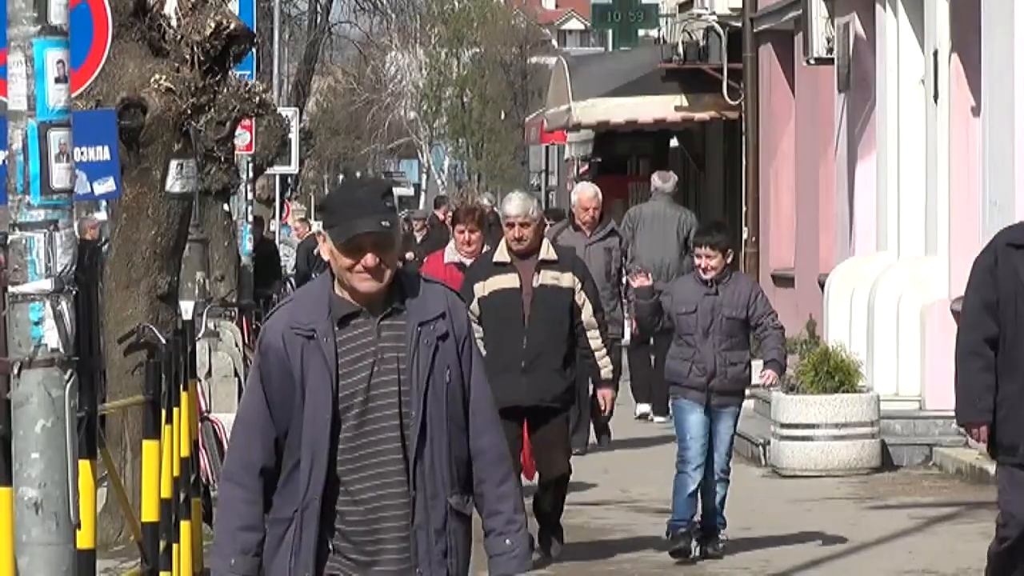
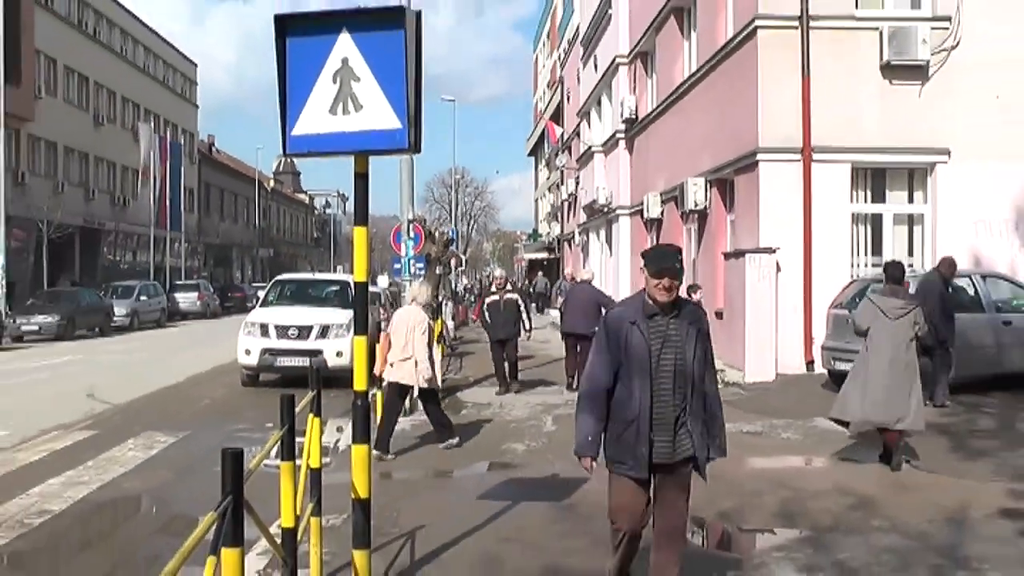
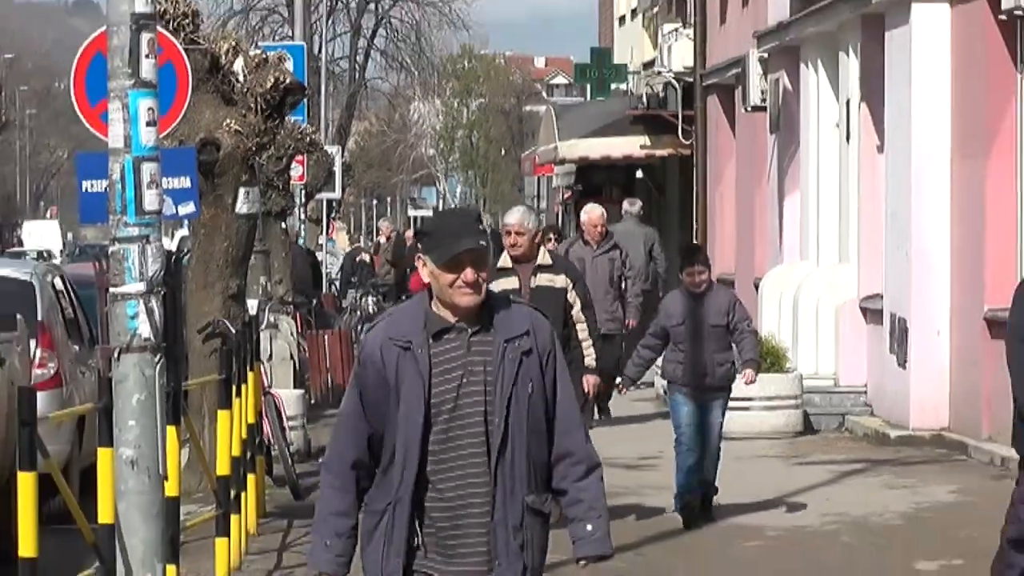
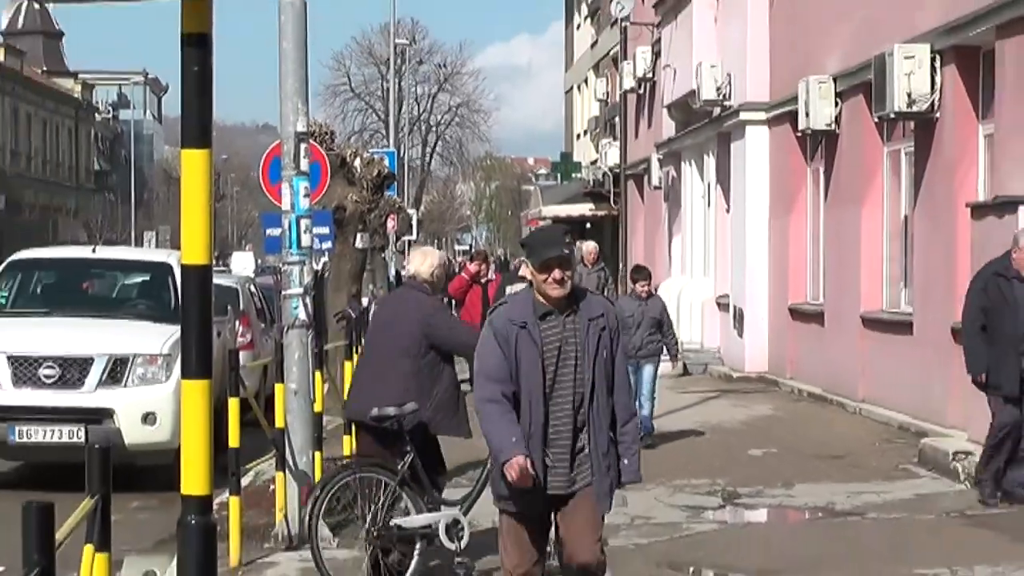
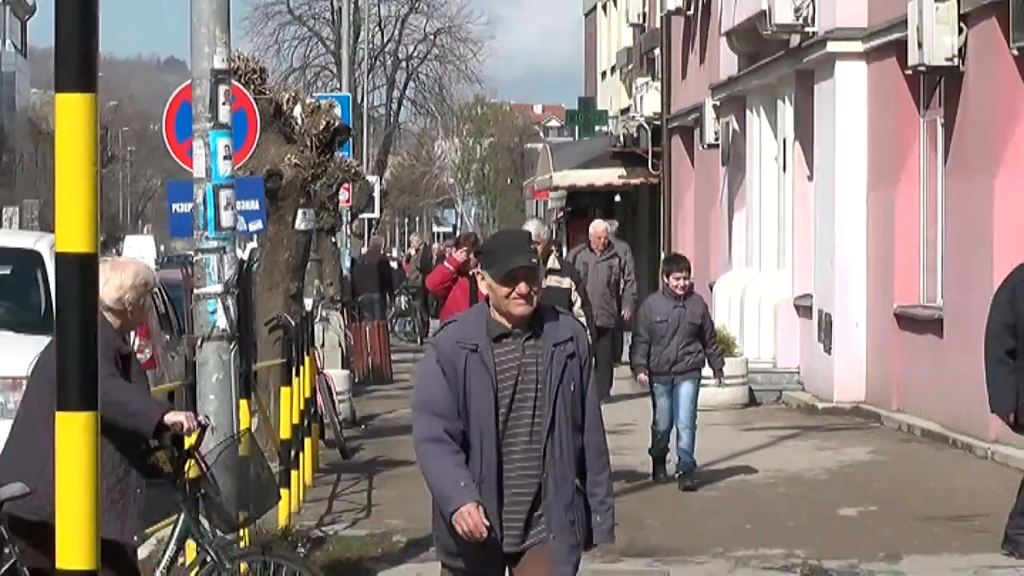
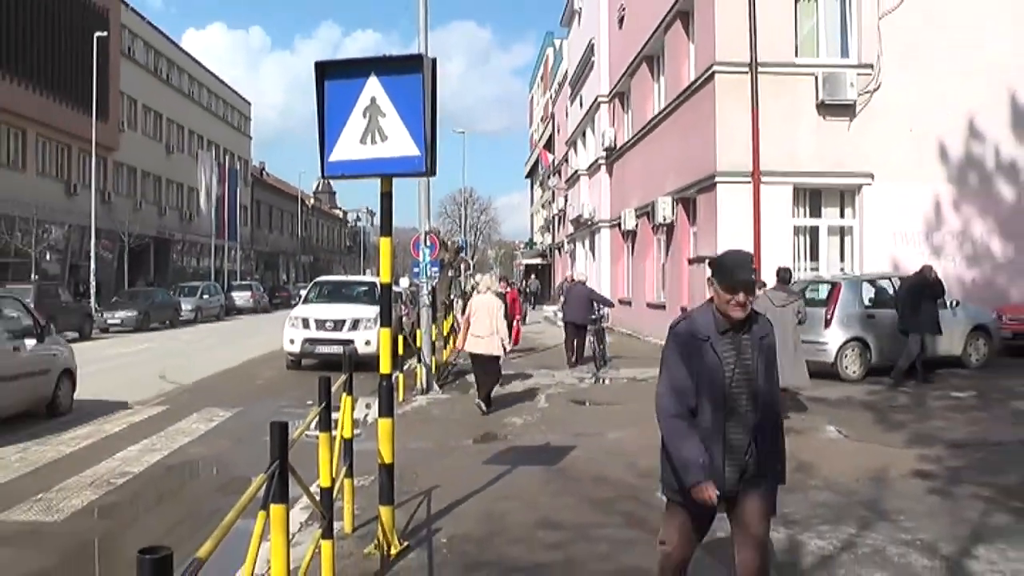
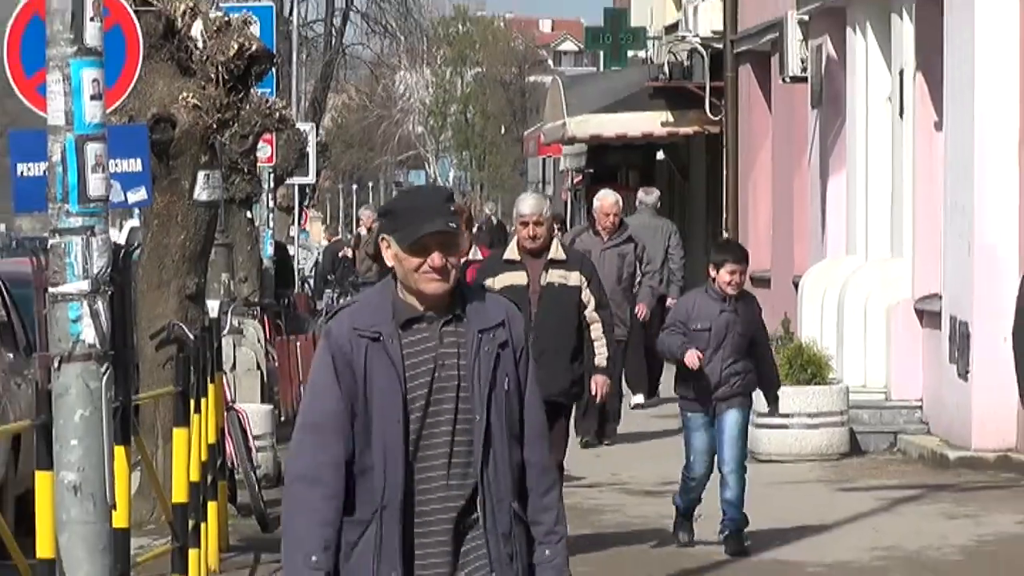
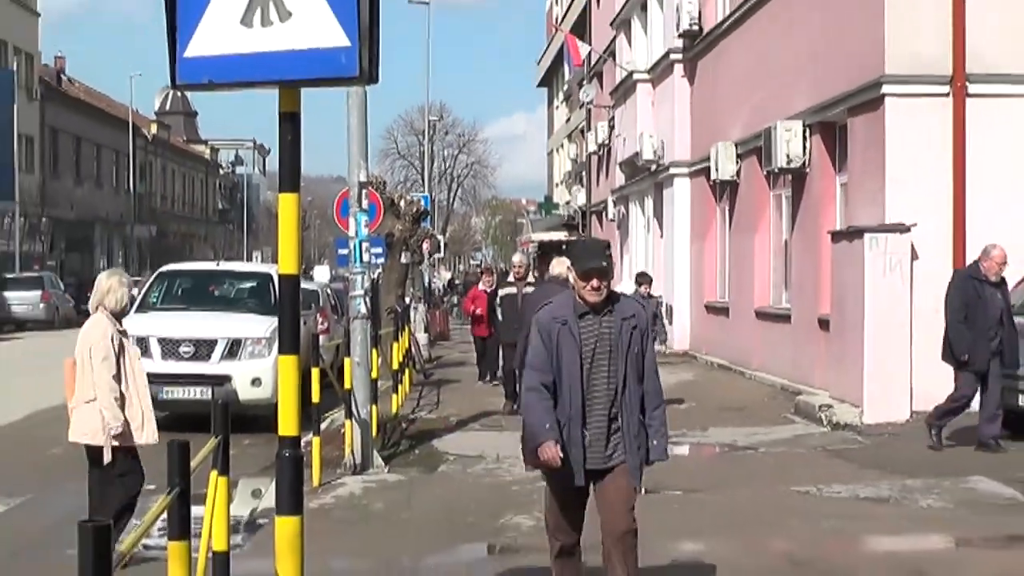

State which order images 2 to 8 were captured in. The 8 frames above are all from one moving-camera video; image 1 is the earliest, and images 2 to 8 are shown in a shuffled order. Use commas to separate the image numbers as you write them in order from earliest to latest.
7, 3, 5, 4, 8, 2, 6
